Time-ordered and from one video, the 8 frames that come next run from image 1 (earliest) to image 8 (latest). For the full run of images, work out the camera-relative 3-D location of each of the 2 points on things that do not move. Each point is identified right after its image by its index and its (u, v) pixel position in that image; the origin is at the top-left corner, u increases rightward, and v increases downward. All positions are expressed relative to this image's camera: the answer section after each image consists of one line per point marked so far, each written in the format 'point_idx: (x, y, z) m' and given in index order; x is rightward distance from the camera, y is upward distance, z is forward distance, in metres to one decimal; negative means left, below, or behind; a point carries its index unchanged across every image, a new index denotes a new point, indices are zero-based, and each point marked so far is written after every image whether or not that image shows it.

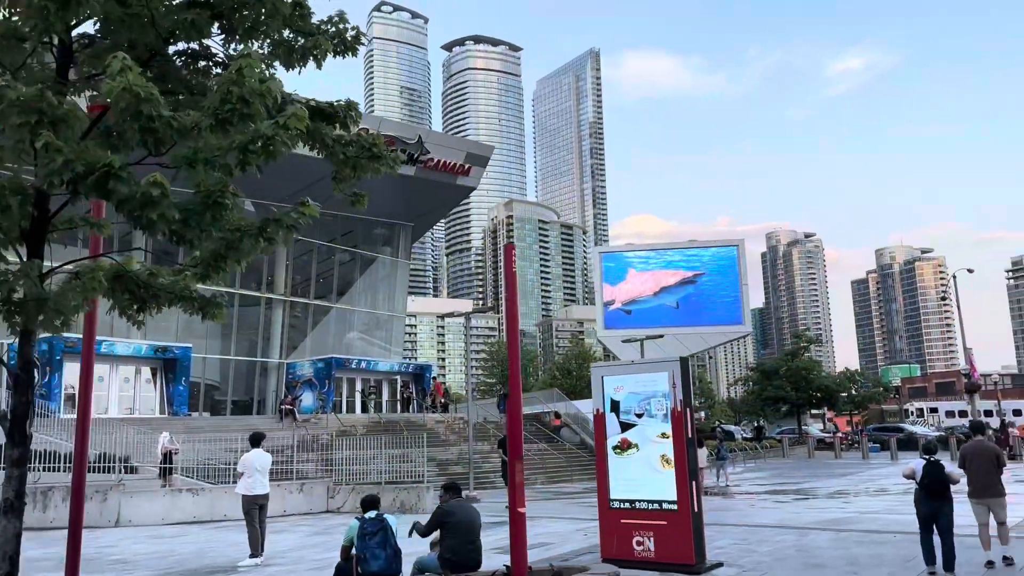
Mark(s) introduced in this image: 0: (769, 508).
0: (+4.9, -4.2, +15.7) m
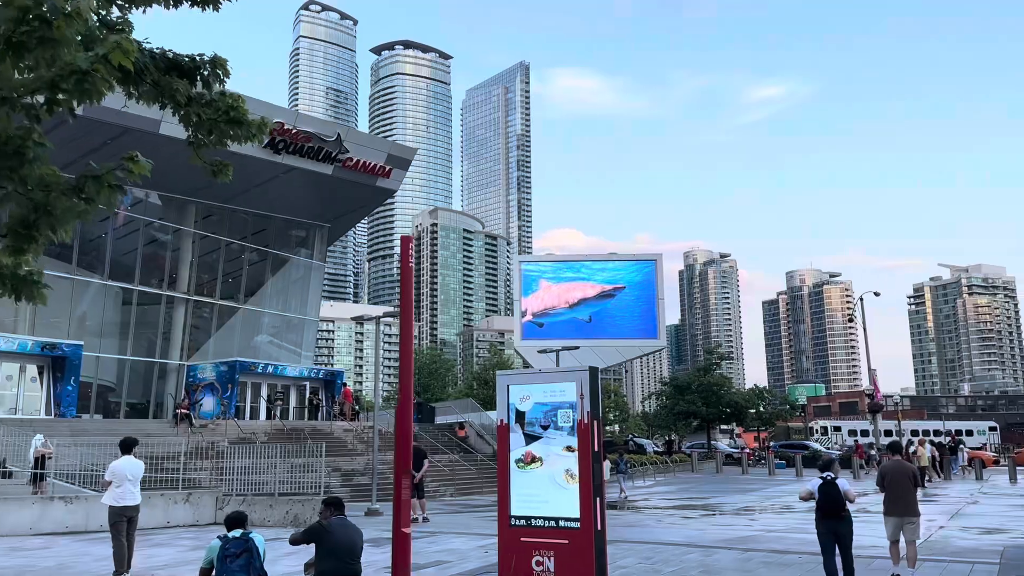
0: (+3.1, -4.4, +15.4) m
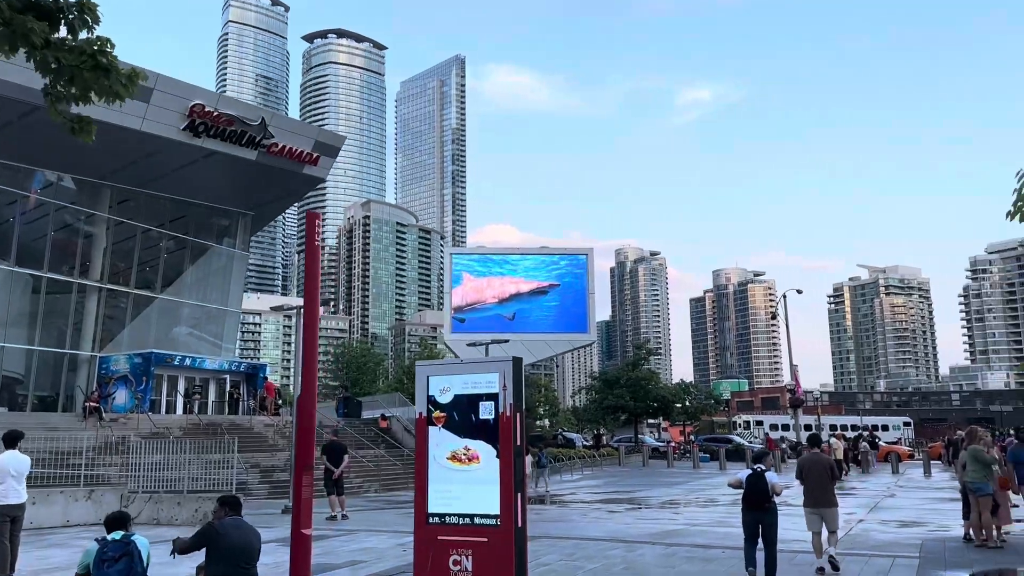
0: (+1.7, -4.3, +15.2) m
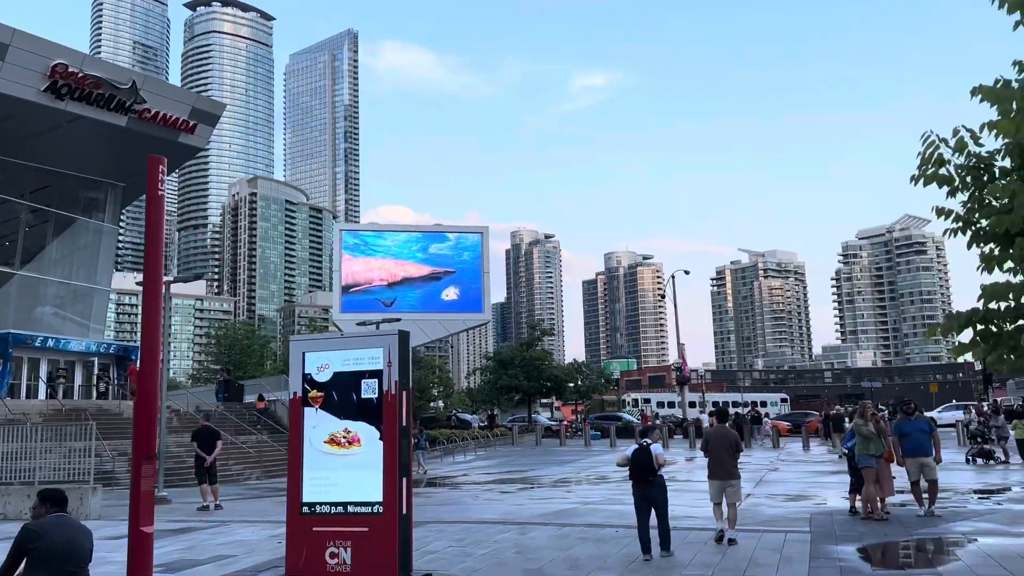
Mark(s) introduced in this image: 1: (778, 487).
0: (-0.4, -3.8, +14.7) m
1: (+5.4, -4.0, +16.5) m
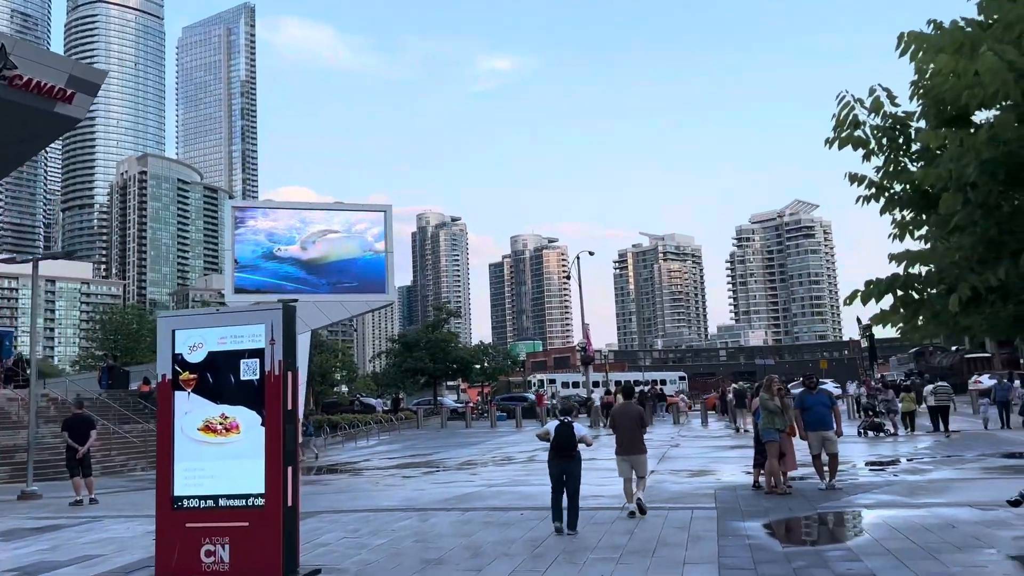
0: (-2.1, -3.4, +14.1) m
1: (+3.4, -3.5, +16.5) m
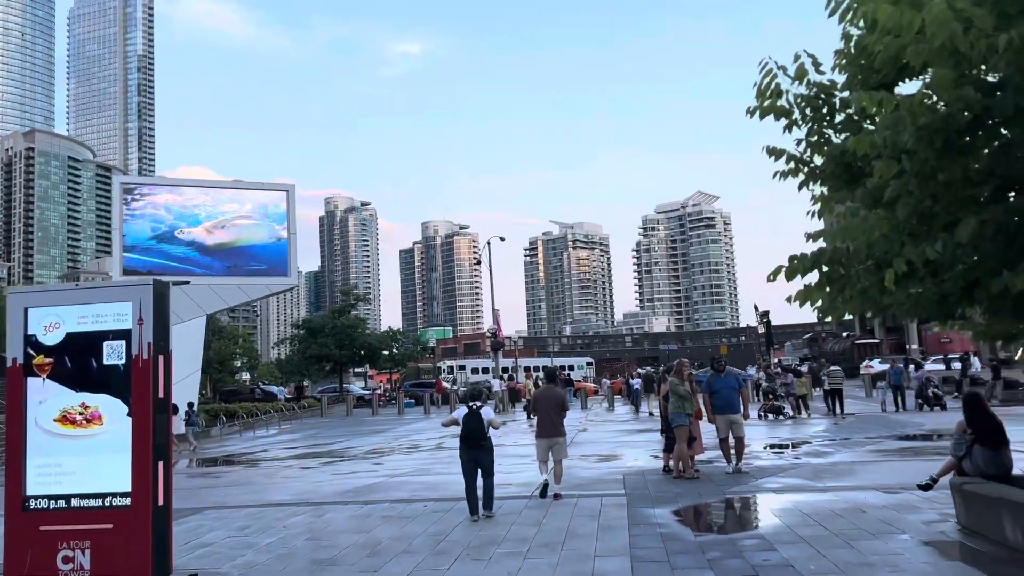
0: (-3.6, -3.1, +13.3) m
1: (+1.6, -3.2, +16.3) m
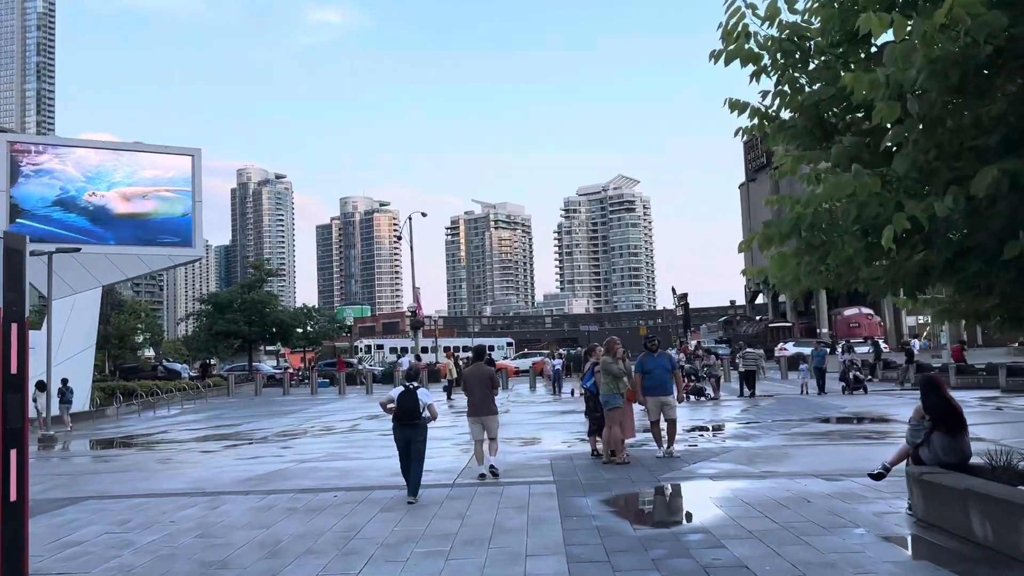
0: (-4.8, -2.6, +12.2) m
1: (0.0, -2.8, +15.7) m
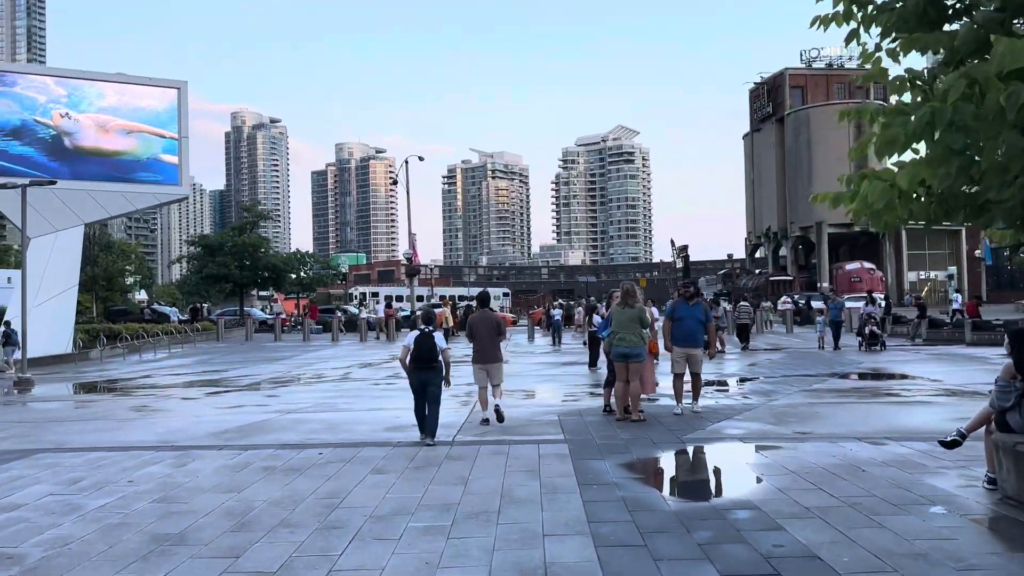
0: (-4.8, -1.7, +11.3) m
1: (+0.1, -1.7, +14.8) m
